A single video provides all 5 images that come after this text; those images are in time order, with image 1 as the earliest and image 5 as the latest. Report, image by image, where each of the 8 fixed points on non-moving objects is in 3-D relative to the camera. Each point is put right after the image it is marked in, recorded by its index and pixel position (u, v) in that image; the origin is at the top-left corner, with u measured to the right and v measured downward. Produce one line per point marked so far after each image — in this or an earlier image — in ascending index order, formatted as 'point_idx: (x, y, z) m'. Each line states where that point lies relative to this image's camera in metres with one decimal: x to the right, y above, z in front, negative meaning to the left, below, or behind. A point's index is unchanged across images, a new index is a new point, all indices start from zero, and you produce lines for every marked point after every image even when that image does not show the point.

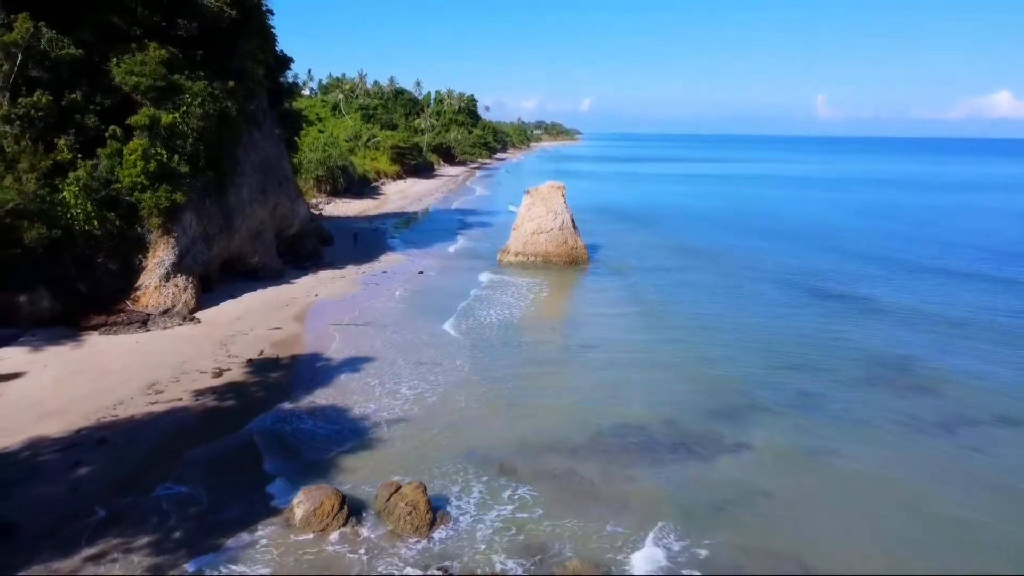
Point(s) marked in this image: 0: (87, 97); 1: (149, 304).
0: (-10.1, +4.5, +19.3) m
1: (-8.5, -0.4, +19.2) m
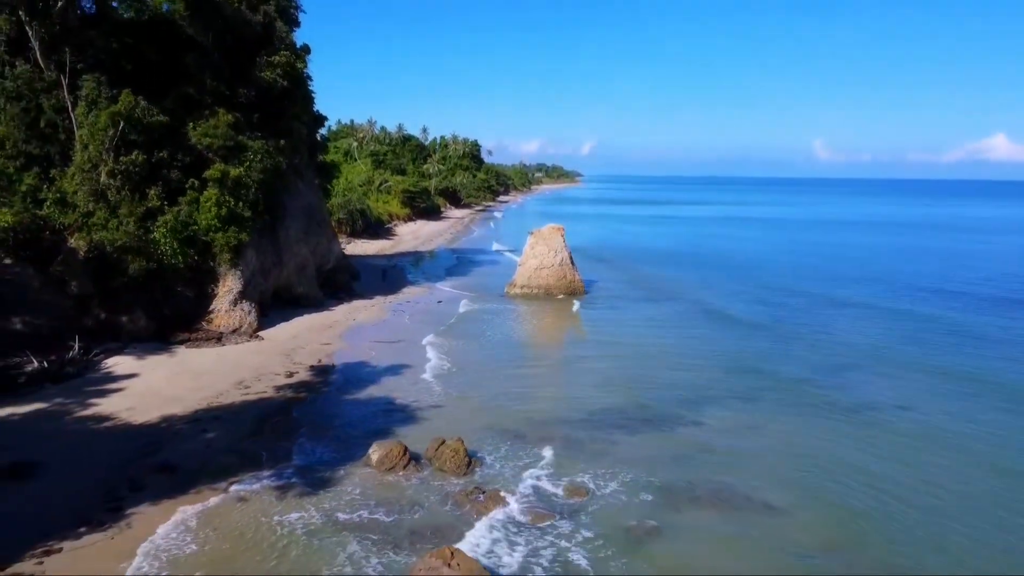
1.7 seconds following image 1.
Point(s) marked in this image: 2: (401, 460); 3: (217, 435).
0: (-9.9, +3.9, +23.5) m
1: (-8.3, -1.0, +23.2) m
2: (-1.8, -2.8, +13.0) m
3: (-5.3, -2.6, +14.5) m
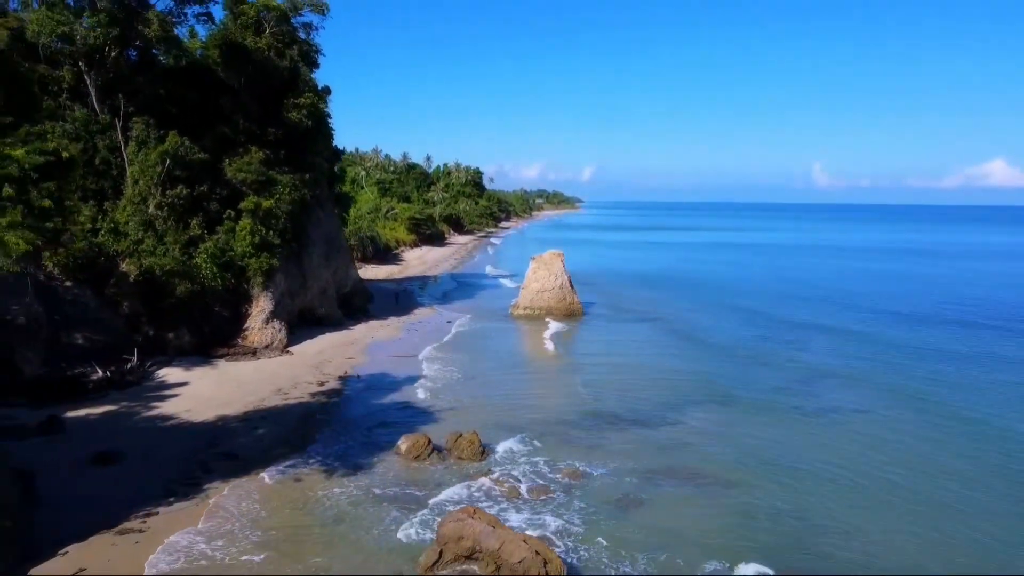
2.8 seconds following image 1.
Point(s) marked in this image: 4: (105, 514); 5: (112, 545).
0: (-9.7, +3.2, +26.2) m
1: (-8.1, -1.7, +25.7) m
2: (-1.6, -3.1, +15.5) m
3: (-5.1, -3.0, +17.0) m
4: (-6.2, -3.5, +12.5) m
5: (-5.7, -3.6, +11.5) m
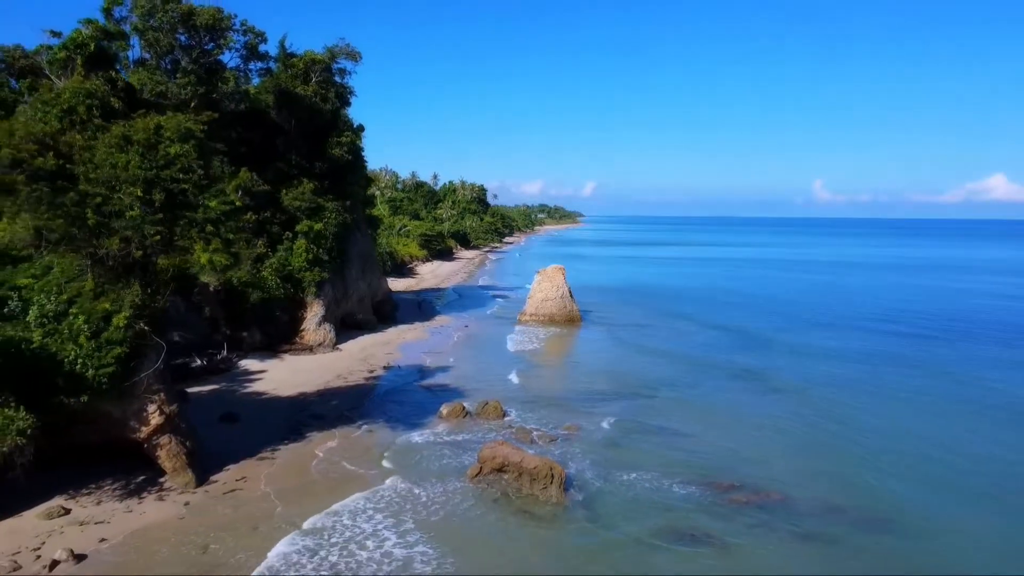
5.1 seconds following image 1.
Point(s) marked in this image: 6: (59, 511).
0: (-9.4, +2.9, +31.7) m
1: (-7.8, -2.0, +31.1) m
2: (-1.3, -3.2, +20.9) m
3: (-4.8, -3.2, +22.4) m
4: (-5.9, -3.6, +17.8) m
5: (-5.3, -3.7, +16.9) m
6: (-7.7, -3.8, +13.8) m
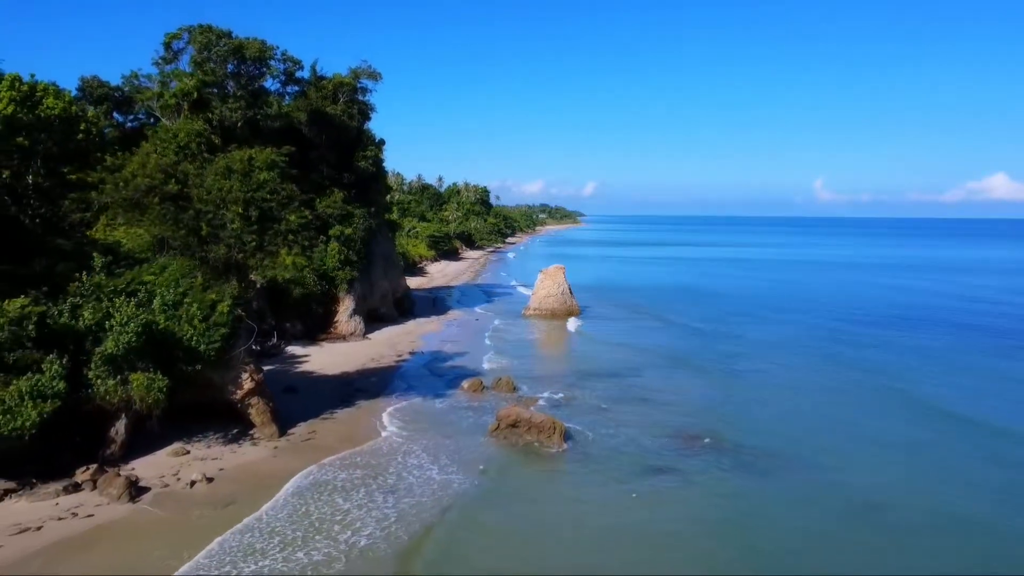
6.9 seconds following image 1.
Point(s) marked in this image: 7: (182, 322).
0: (-9.1, +3.0, +36.2) m
1: (-7.5, -1.9, +35.6) m
2: (-1.0, -3.1, +25.3) m
3: (-4.5, -3.0, +26.8) m
4: (-5.6, -3.4, +22.3) m
5: (-5.0, -3.6, +21.4) m
6: (-7.4, -3.7, +18.2) m
7: (-7.3, -0.8, +18.1) m
